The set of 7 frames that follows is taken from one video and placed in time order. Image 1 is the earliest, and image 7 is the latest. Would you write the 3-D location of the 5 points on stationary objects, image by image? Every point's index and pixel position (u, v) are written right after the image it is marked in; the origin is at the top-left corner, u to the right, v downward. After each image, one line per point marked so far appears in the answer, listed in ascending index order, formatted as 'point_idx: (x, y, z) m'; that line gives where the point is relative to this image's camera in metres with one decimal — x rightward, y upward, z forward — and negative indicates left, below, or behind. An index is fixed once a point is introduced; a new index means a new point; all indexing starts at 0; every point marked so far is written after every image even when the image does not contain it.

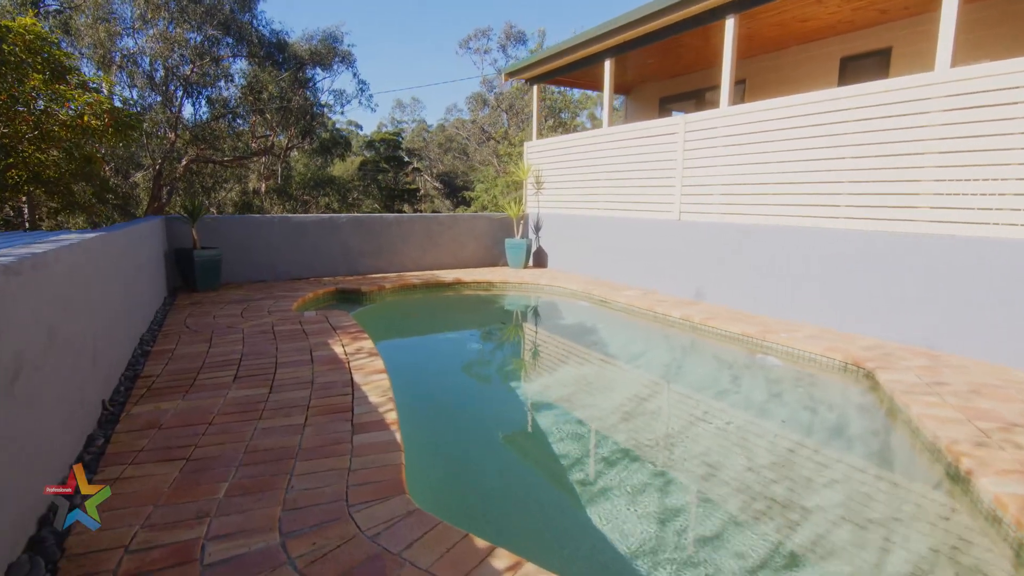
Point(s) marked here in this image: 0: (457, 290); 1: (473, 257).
0: (-0.9, -0.1, +8.7) m
1: (-0.7, +0.6, +10.3) m
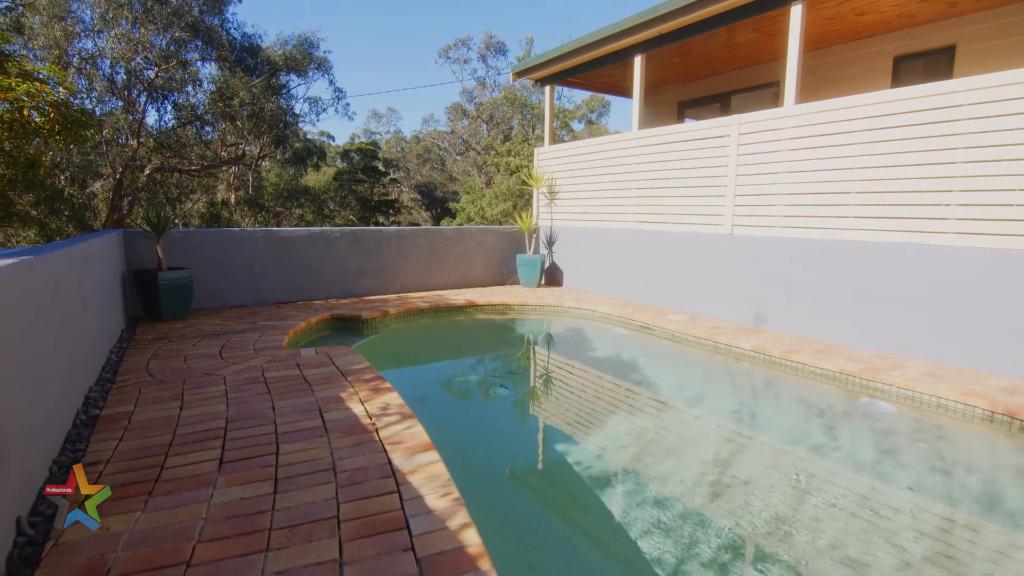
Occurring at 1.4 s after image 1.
0: (-0.6, -0.4, +7.7) m
1: (-0.5, +0.2, +9.2) m
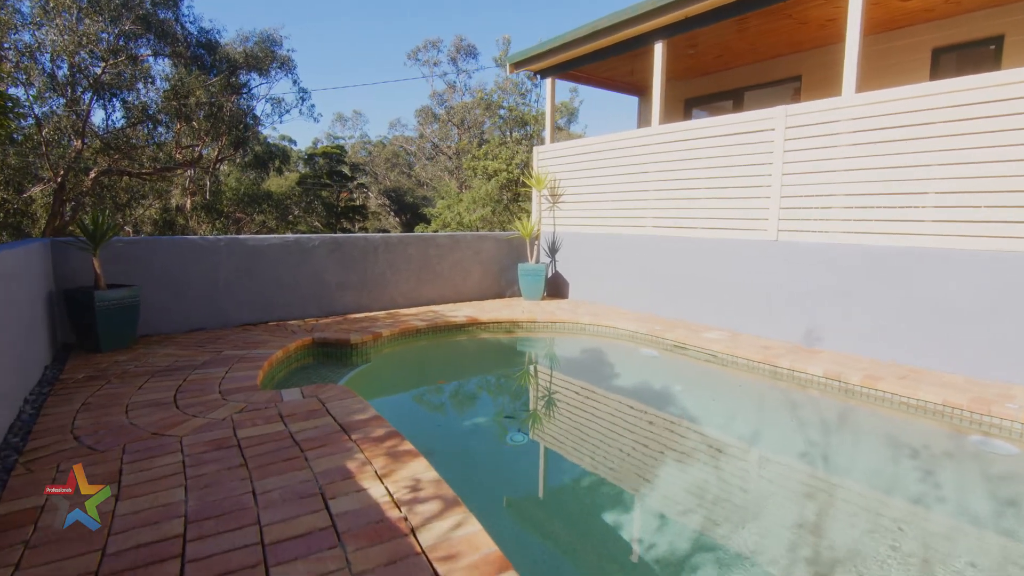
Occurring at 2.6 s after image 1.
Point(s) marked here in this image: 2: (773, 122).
0: (-0.5, -0.6, +6.7) m
1: (-0.5, 0.0, +8.3) m
2: (+2.9, +1.8, +5.6) m
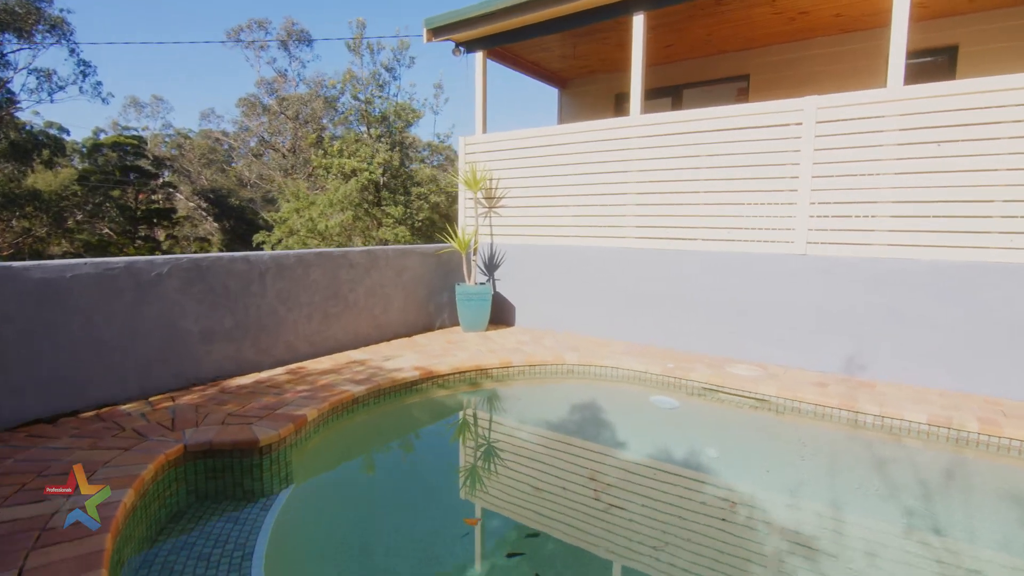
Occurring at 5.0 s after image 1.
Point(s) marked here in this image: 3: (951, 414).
0: (-0.8, -1.0, +4.7) m
1: (-1.3, -0.4, +6.2) m
2: (+2.7, +1.6, +4.7) m
3: (+3.3, -1.0, +3.9) m
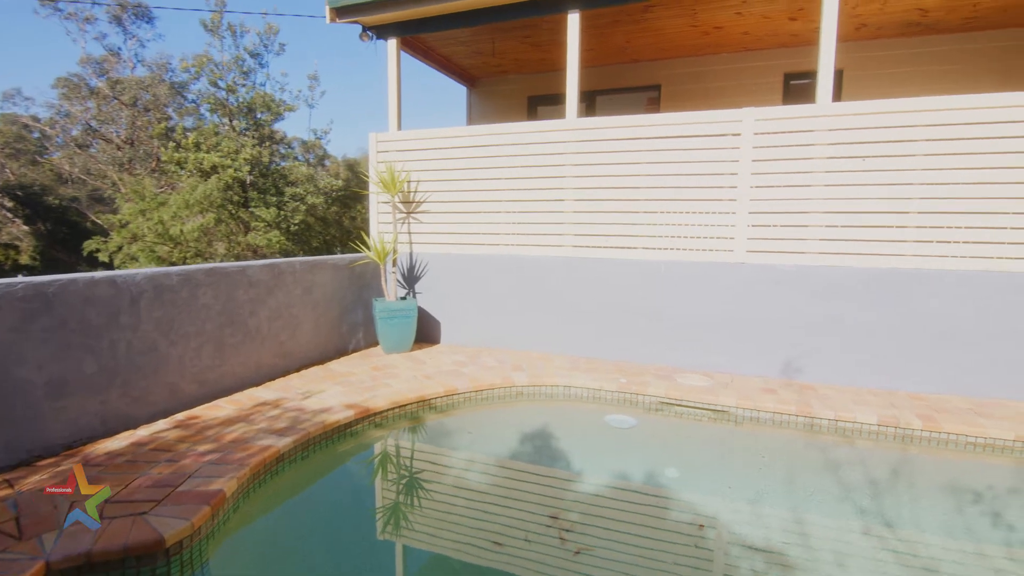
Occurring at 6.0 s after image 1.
0: (-1.2, -1.1, +4.0) m
1: (-2.0, -0.6, +5.3) m
2: (+2.1, +1.5, +4.8) m
3: (+3.0, -1.0, +4.2) m
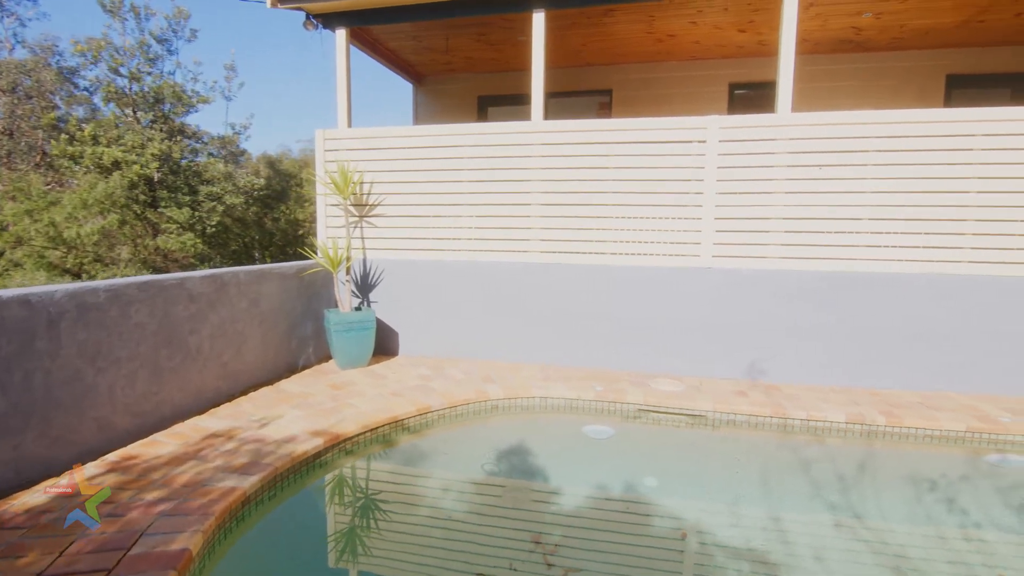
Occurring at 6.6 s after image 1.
0: (-1.3, -1.2, +3.6) m
1: (-2.3, -0.7, +4.8) m
2: (+1.8, +1.5, +4.9) m
3: (+2.8, -1.0, +4.4) m
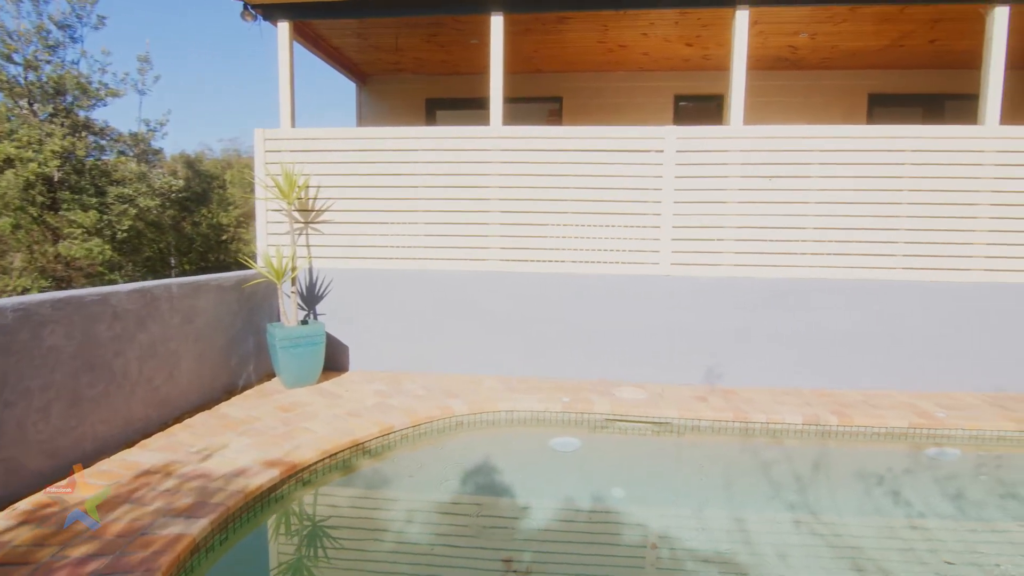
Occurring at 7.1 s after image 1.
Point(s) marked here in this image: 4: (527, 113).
0: (-1.5, -1.3, +3.3) m
1: (-2.6, -0.8, +4.4) m
2: (+1.4, +1.4, +4.9) m
3: (+2.5, -1.1, +4.5) m
4: (+0.2, +2.6, +7.8) m
